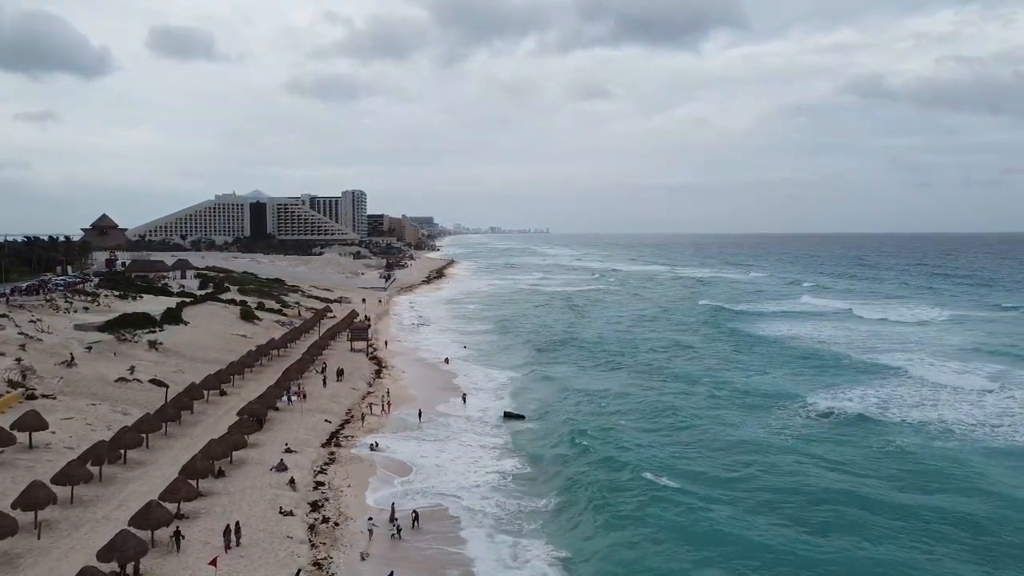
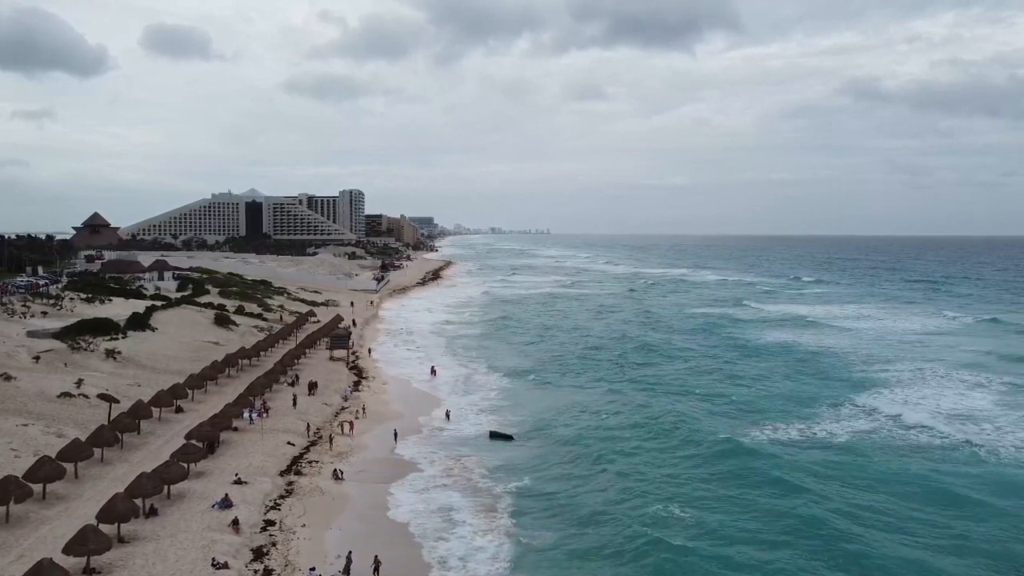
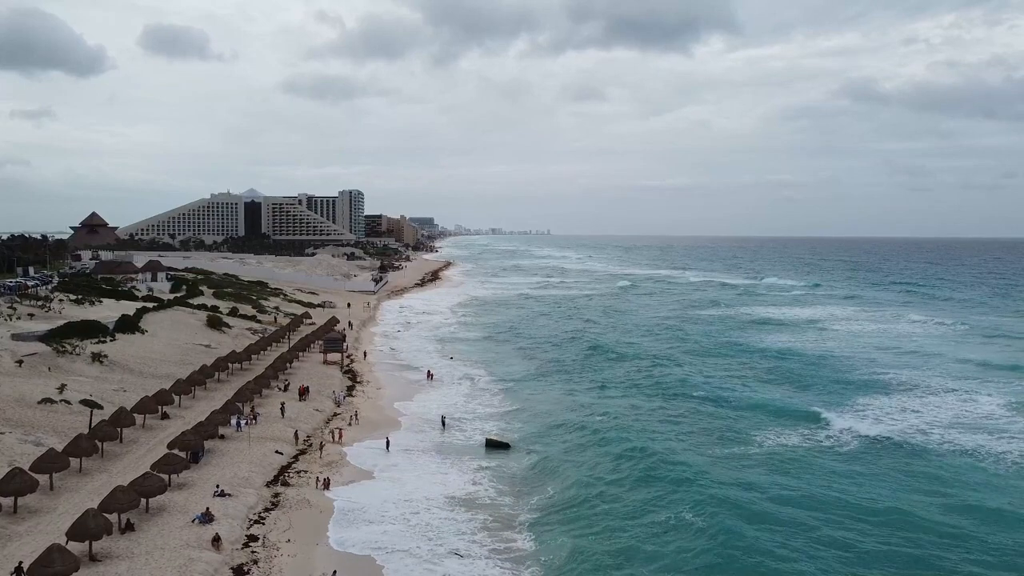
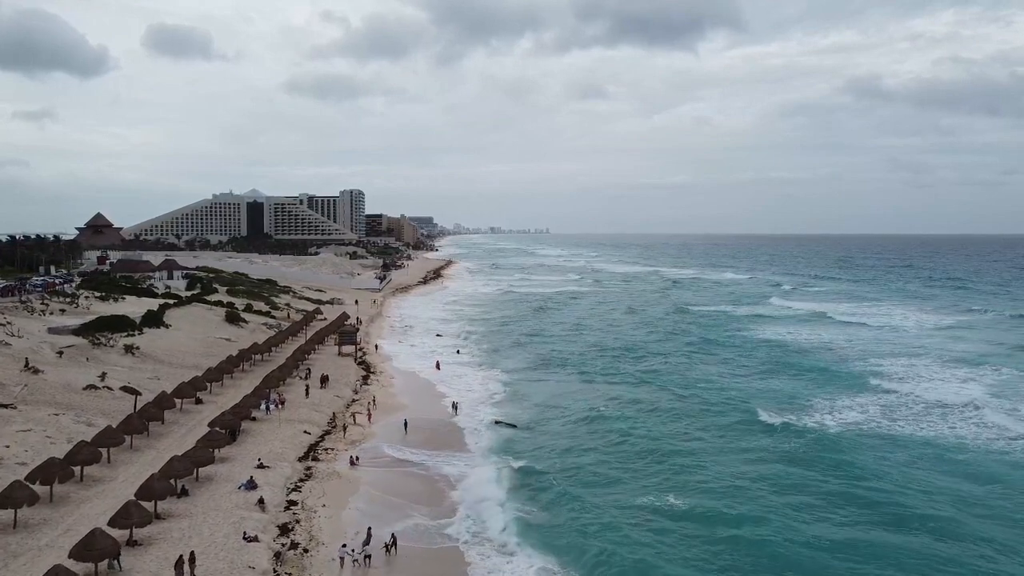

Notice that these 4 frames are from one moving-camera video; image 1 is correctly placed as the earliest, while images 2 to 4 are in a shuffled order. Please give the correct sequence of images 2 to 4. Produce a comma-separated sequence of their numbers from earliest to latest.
4, 2, 3
